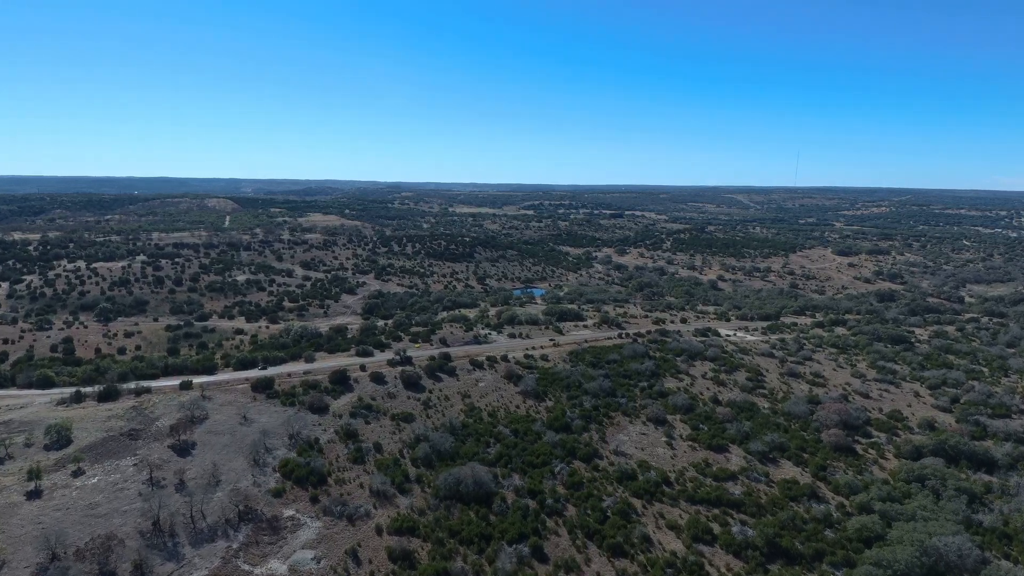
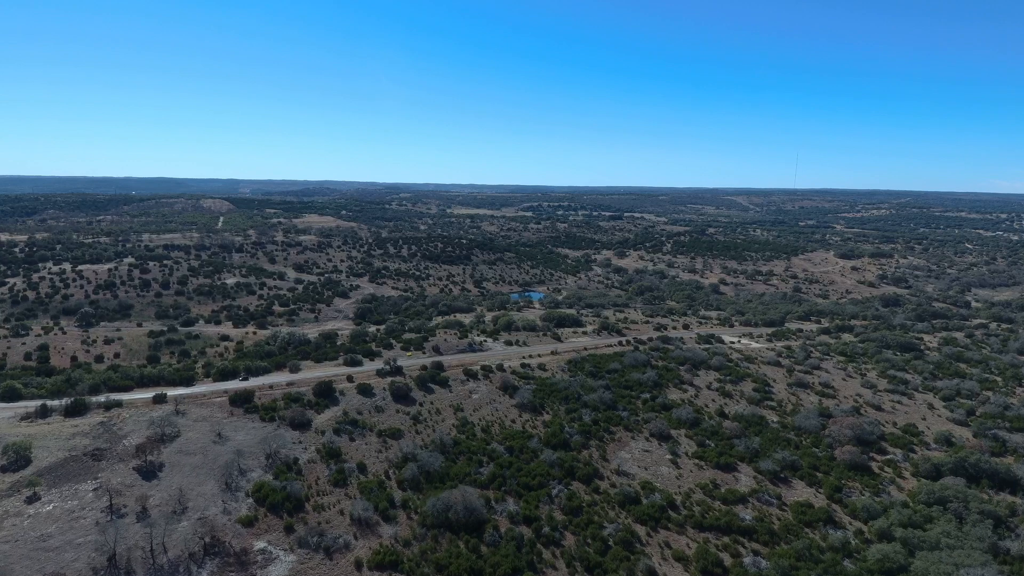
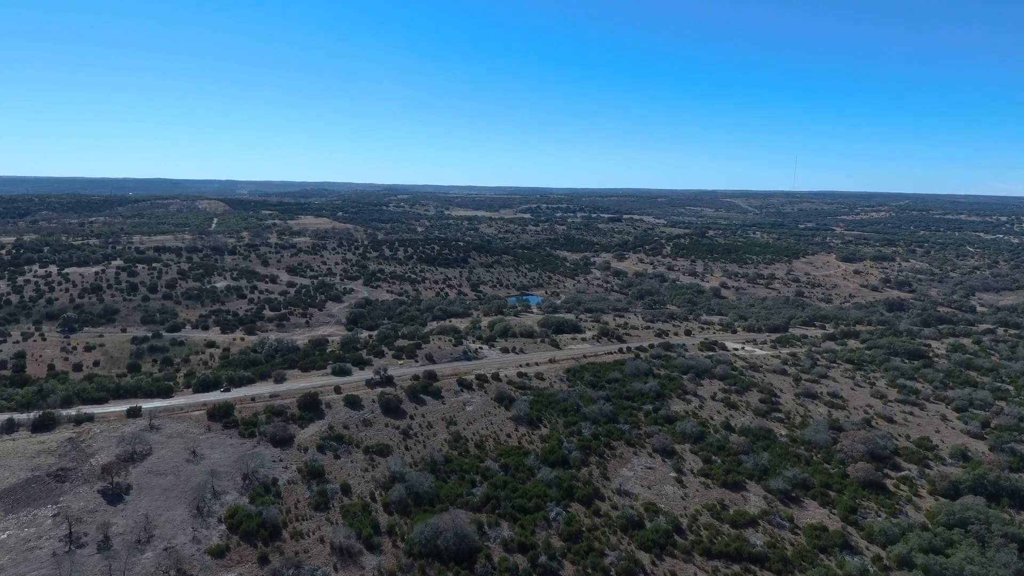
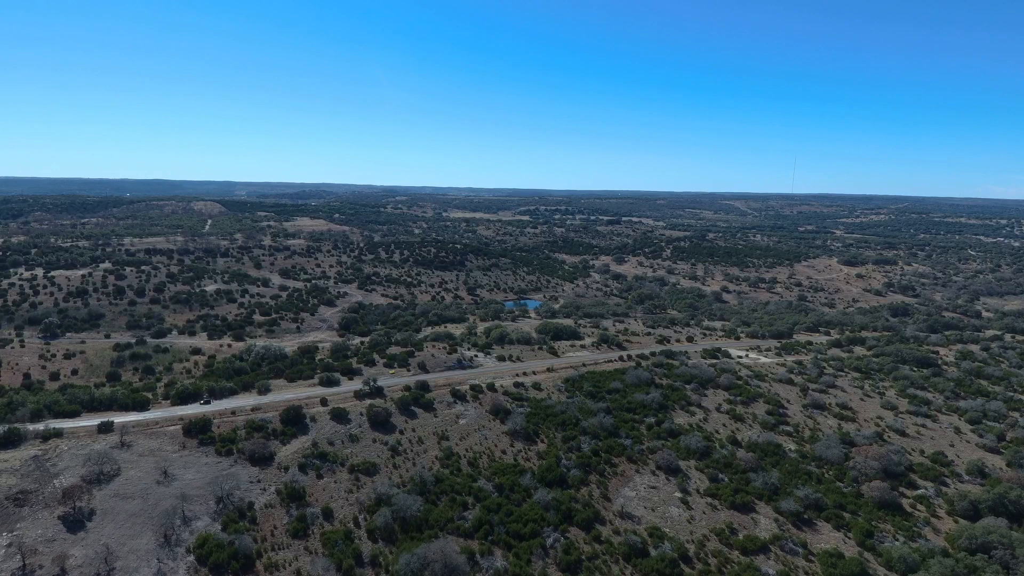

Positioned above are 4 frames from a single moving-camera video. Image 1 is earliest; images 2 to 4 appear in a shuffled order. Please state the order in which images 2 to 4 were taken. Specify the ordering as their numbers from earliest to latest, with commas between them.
2, 3, 4
